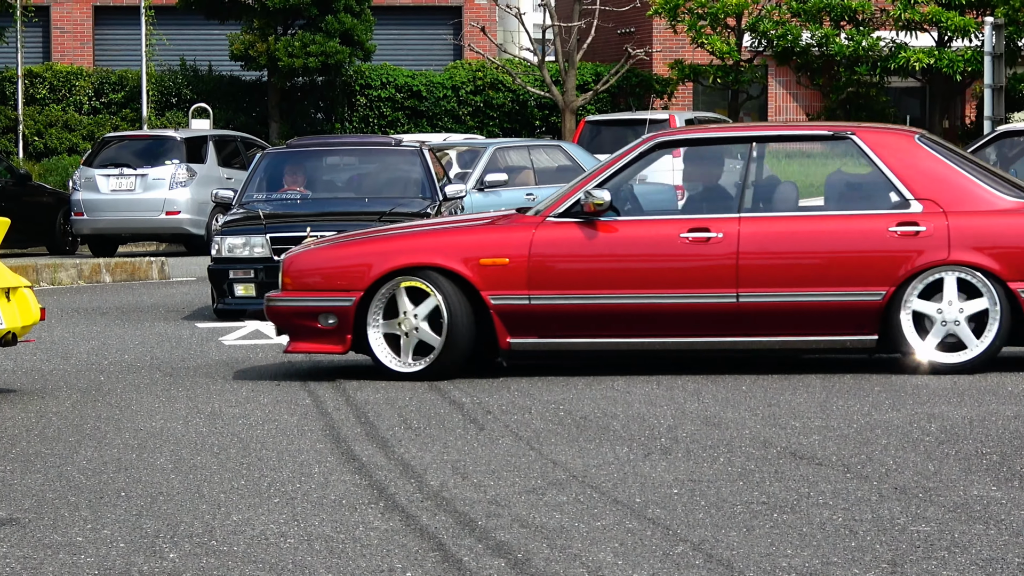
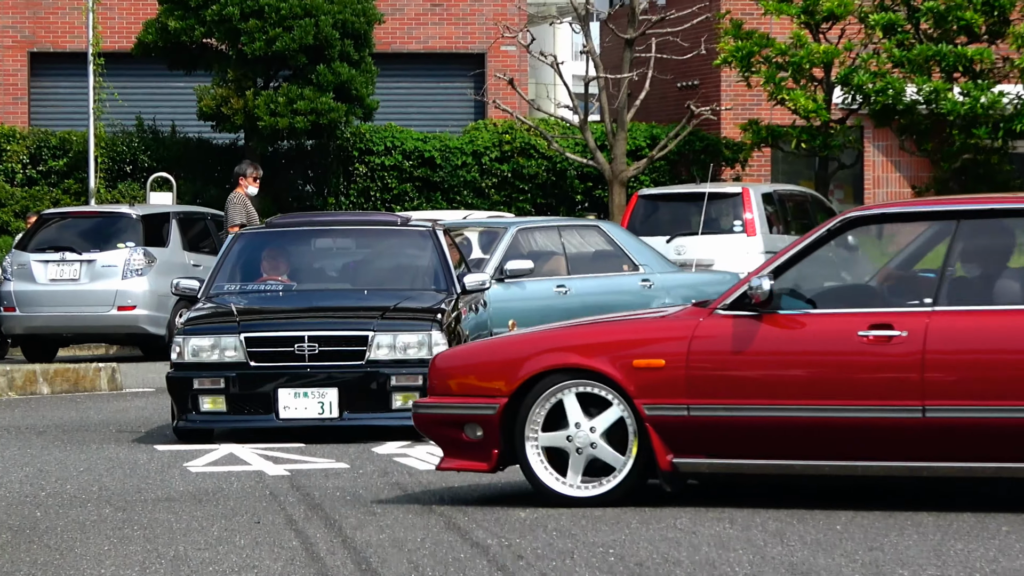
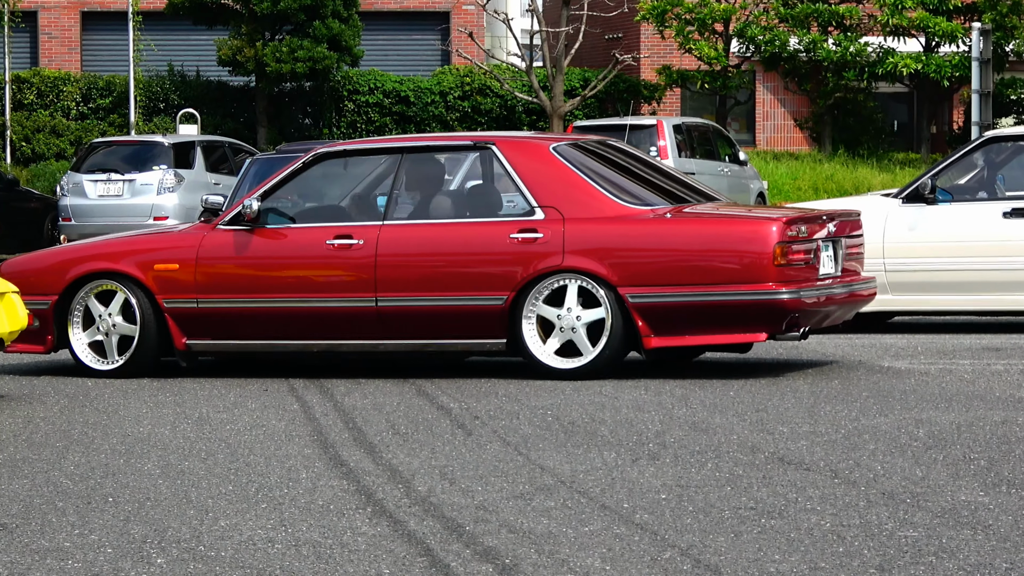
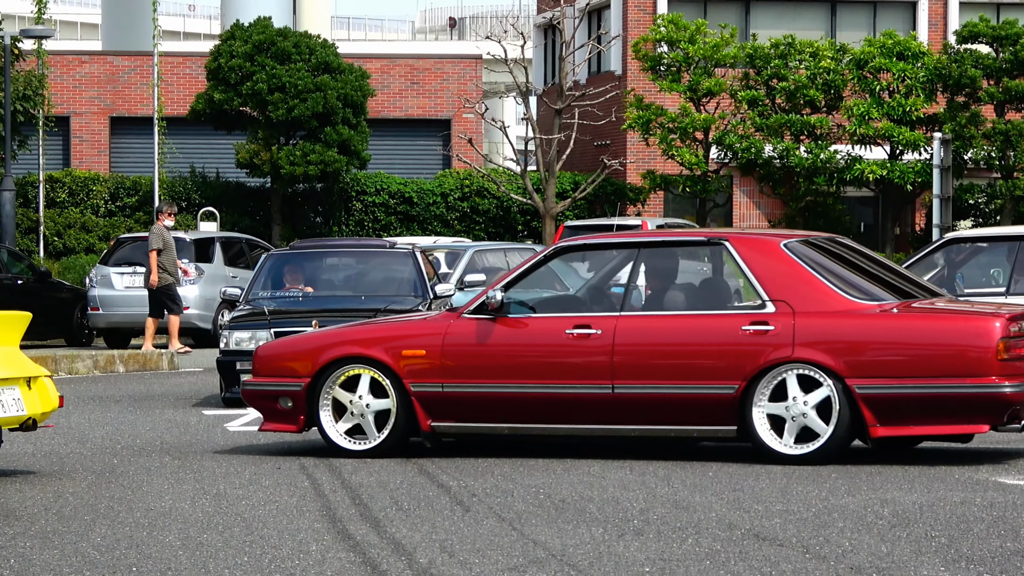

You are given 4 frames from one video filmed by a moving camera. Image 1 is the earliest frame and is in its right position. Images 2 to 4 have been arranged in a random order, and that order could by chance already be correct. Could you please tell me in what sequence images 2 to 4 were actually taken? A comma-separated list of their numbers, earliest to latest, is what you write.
3, 4, 2
